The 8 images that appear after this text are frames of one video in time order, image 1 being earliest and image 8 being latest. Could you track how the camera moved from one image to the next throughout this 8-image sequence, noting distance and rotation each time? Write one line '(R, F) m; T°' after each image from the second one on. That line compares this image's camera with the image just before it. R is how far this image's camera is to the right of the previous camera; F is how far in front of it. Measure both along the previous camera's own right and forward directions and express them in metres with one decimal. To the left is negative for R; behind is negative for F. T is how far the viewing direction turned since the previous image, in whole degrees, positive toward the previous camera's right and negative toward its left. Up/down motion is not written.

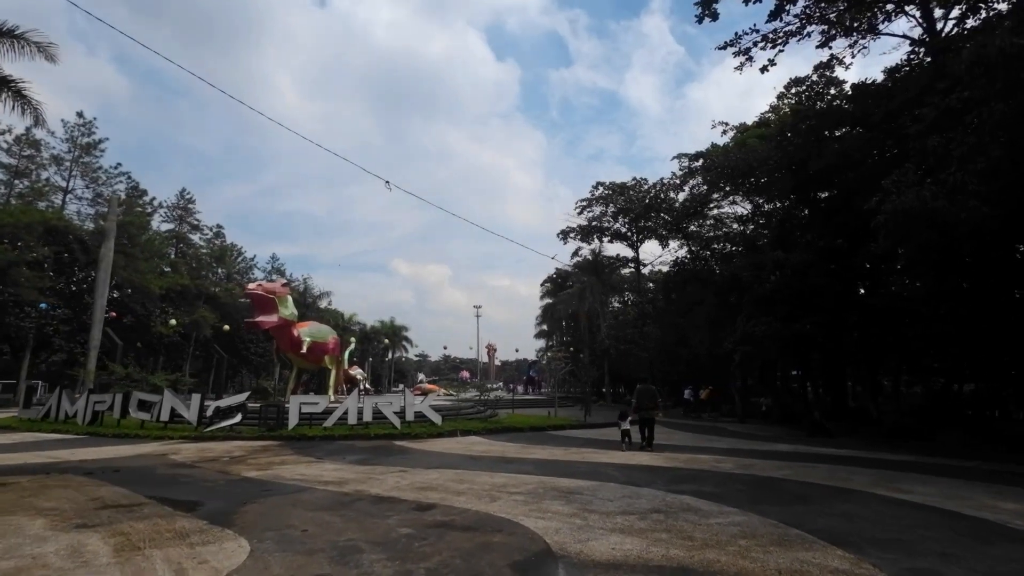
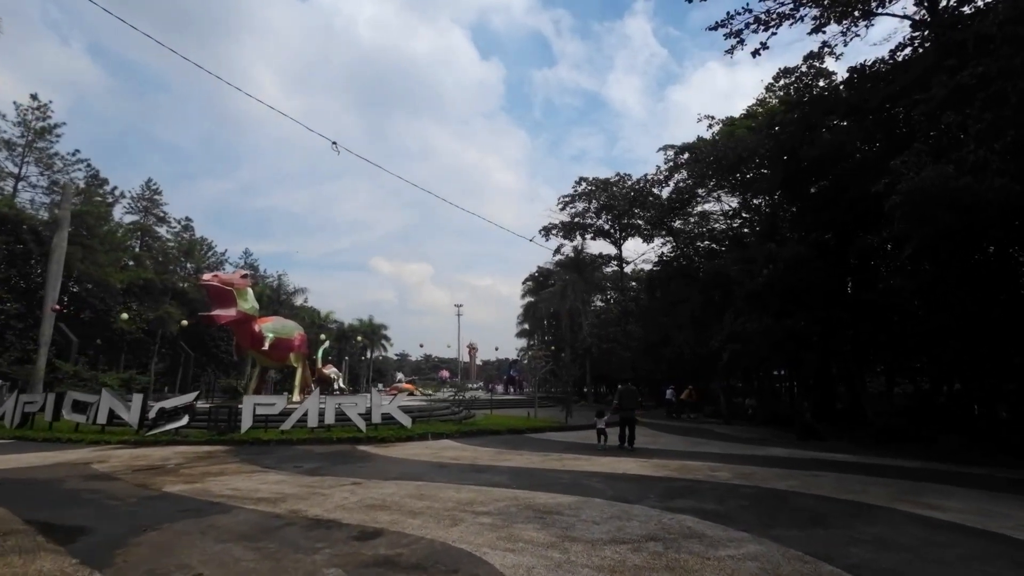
(+0.1, +1.1) m; +2°
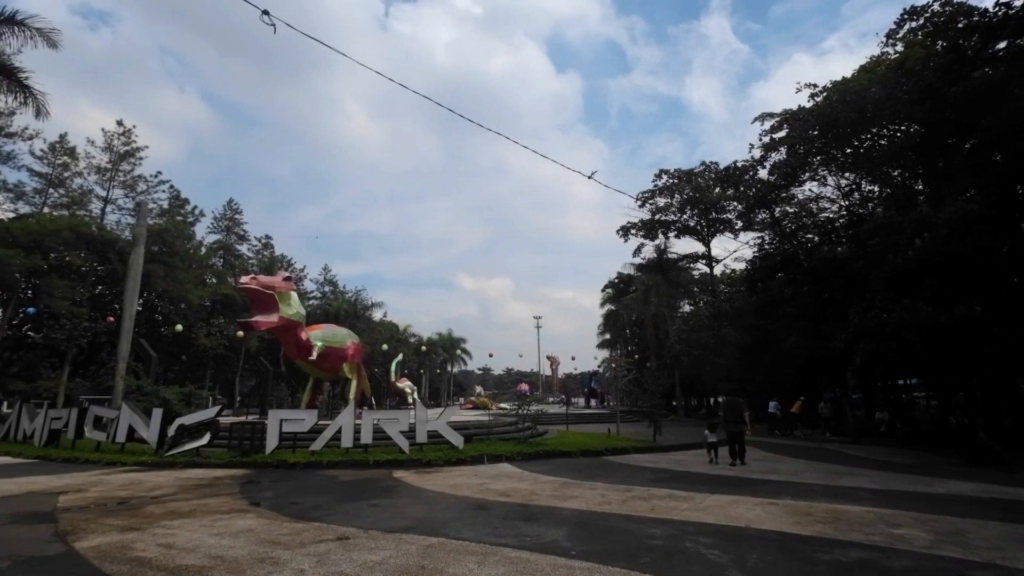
(+0.3, +2.6) m; -8°
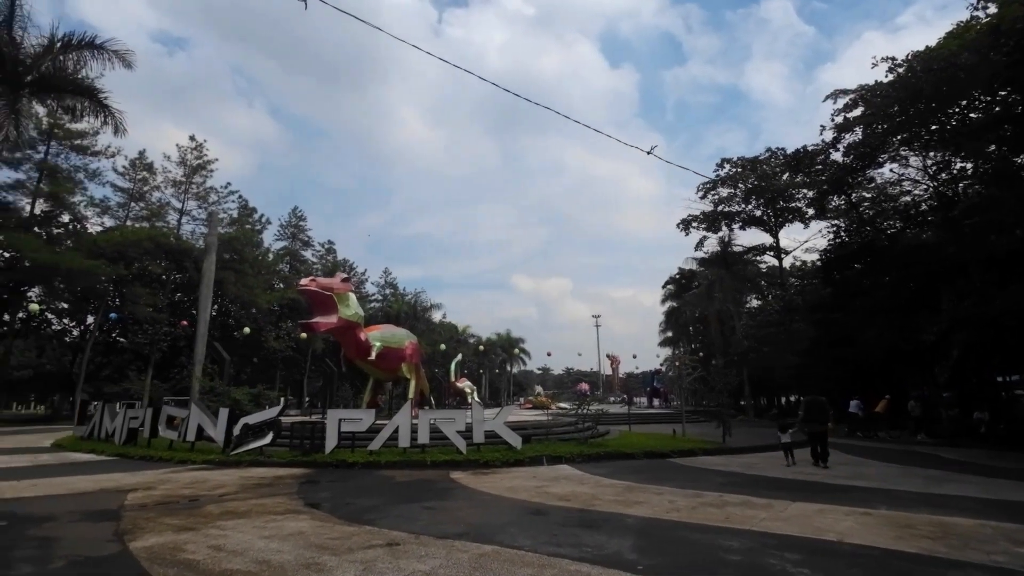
(0.0, +0.4) m; -6°
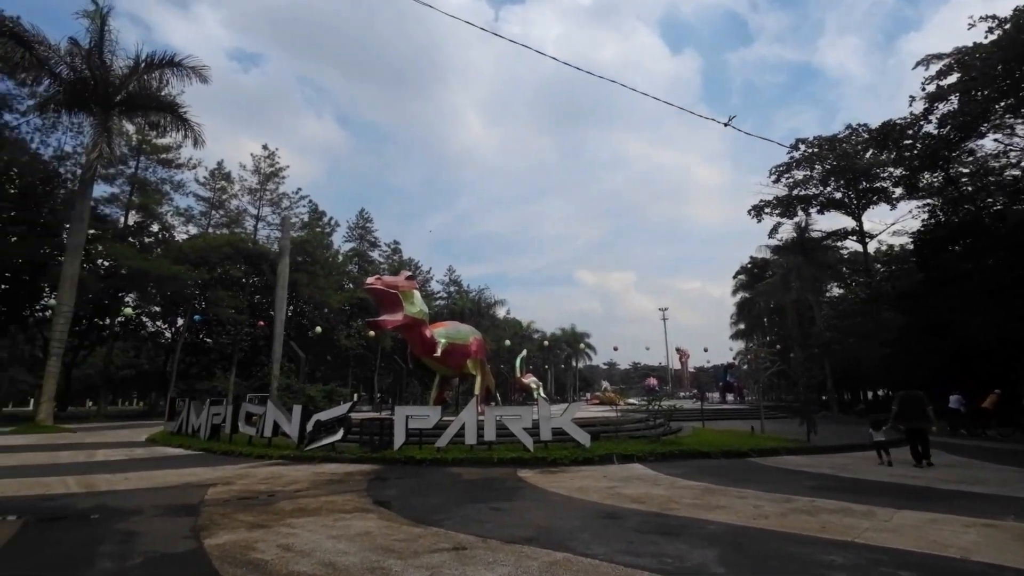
(0.0, +0.3) m; -6°
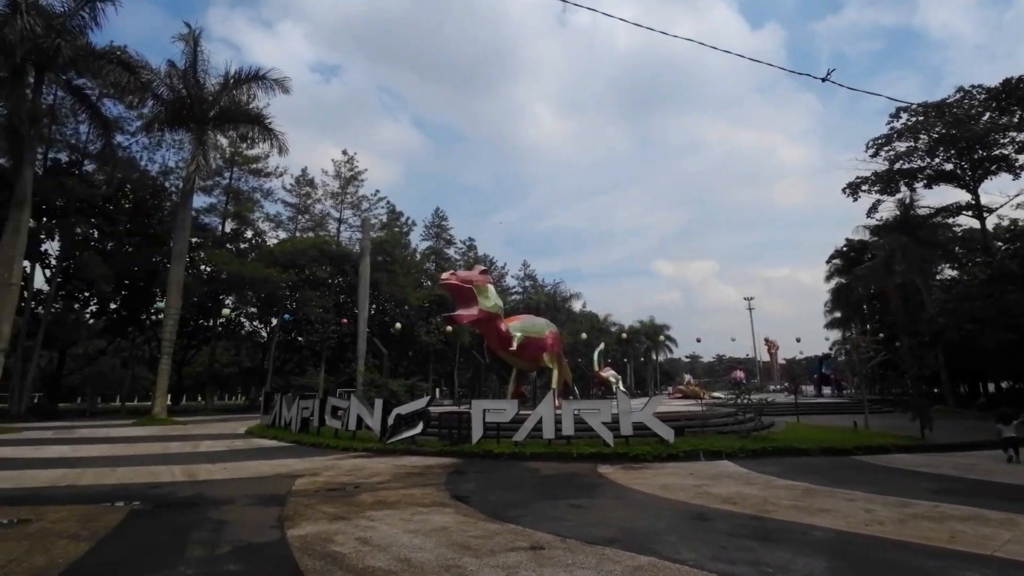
(0.0, +0.2) m; -8°
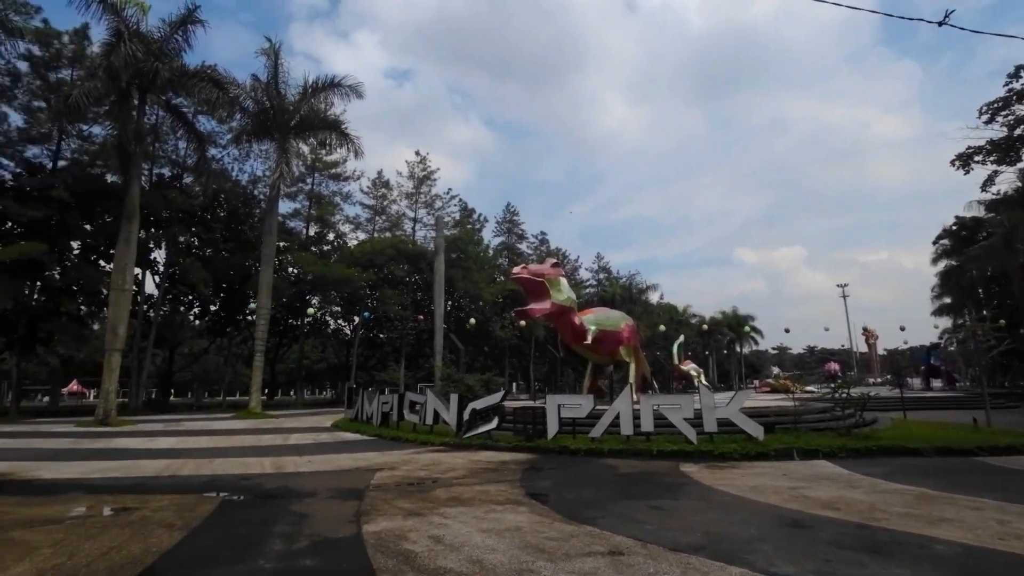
(0.0, +0.2) m; -8°
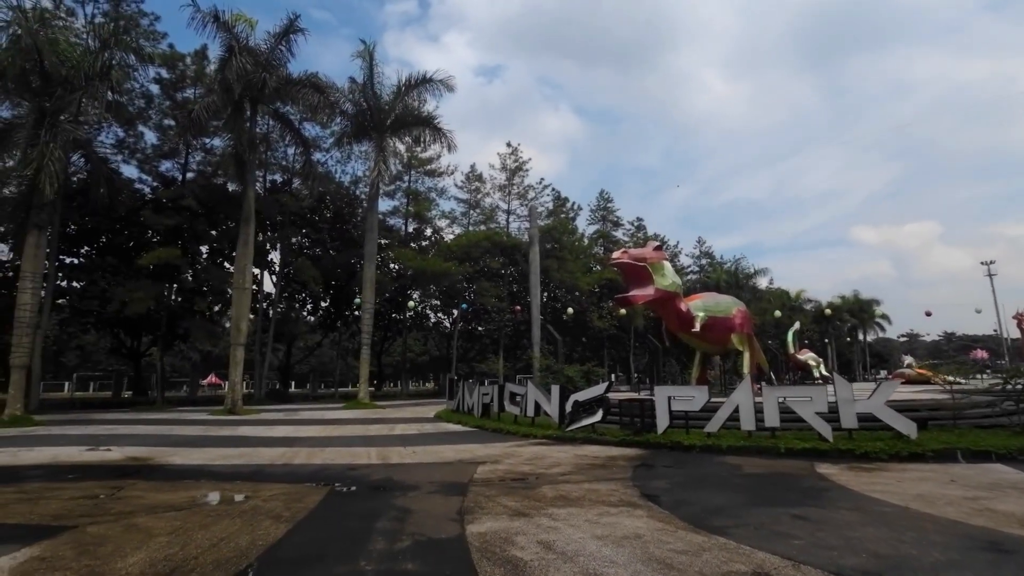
(-0.1, +0.5) m; -10°
